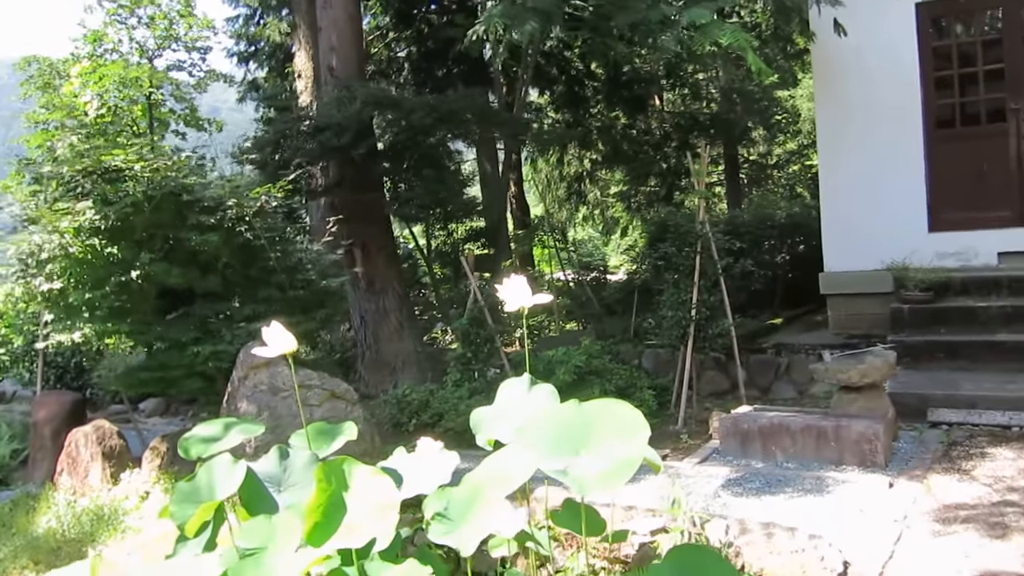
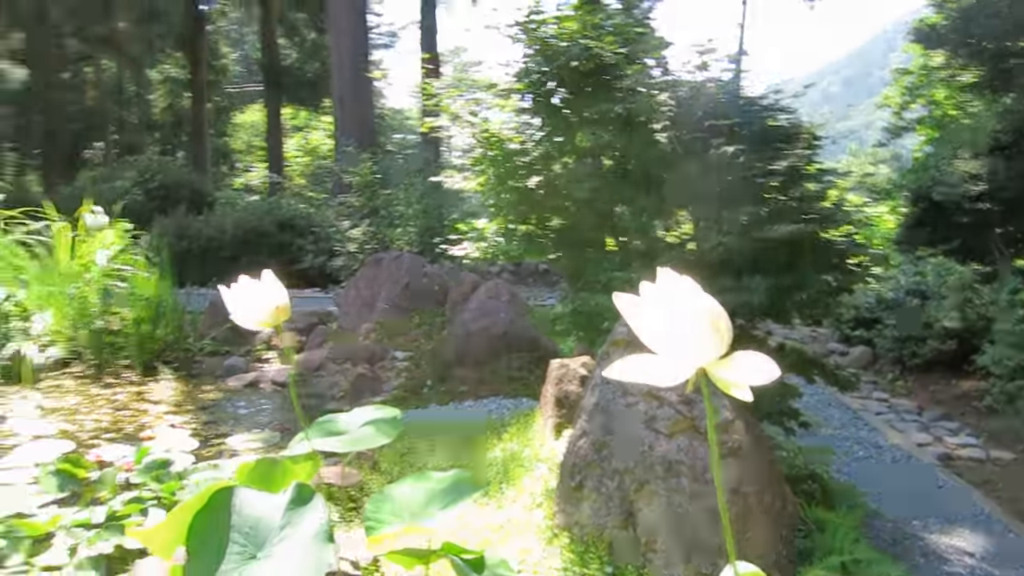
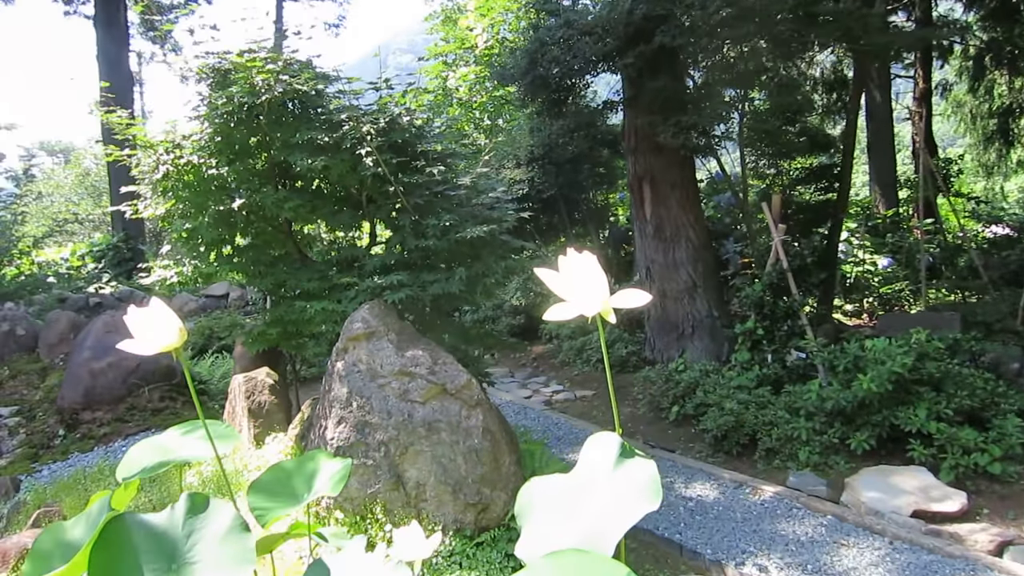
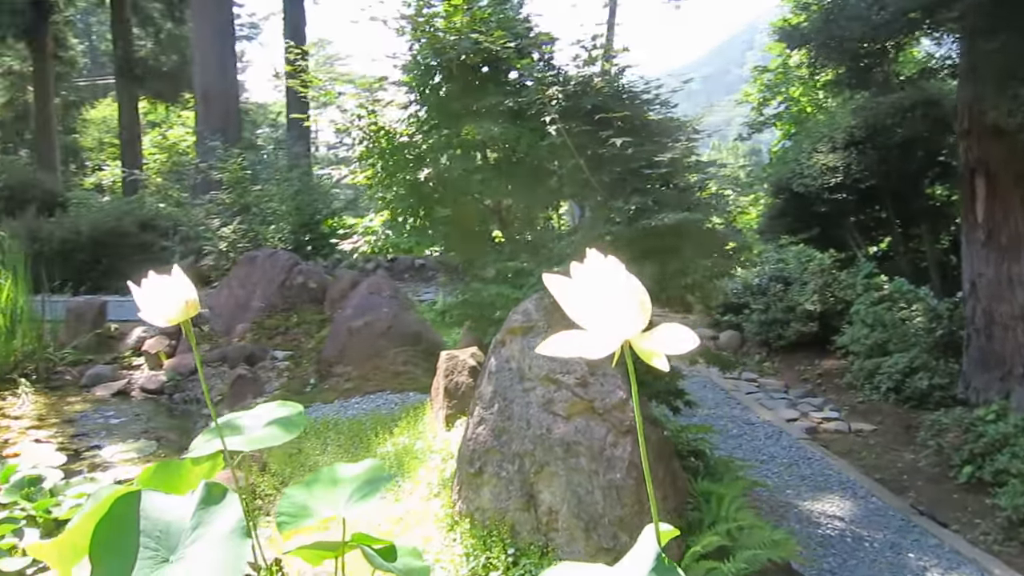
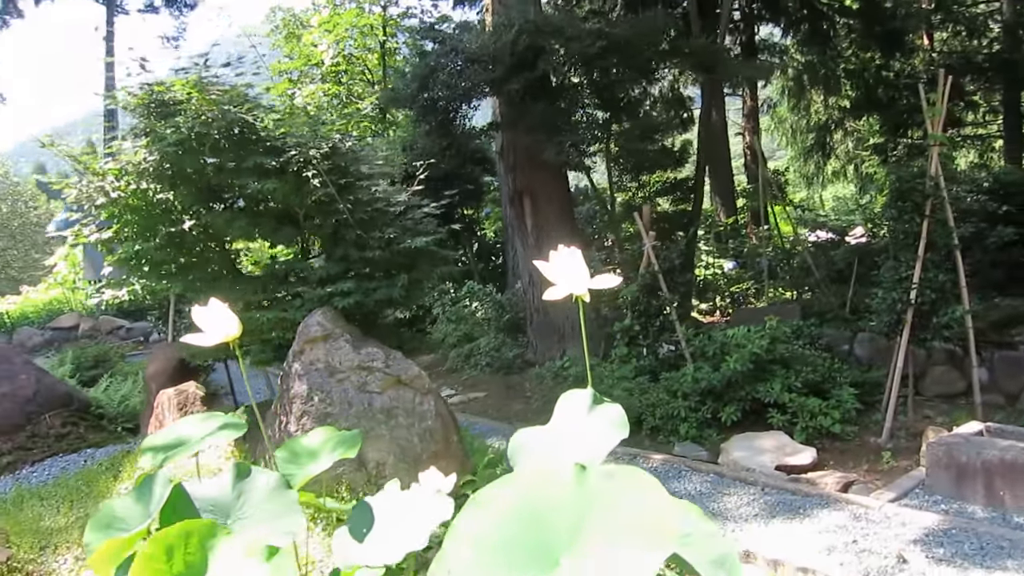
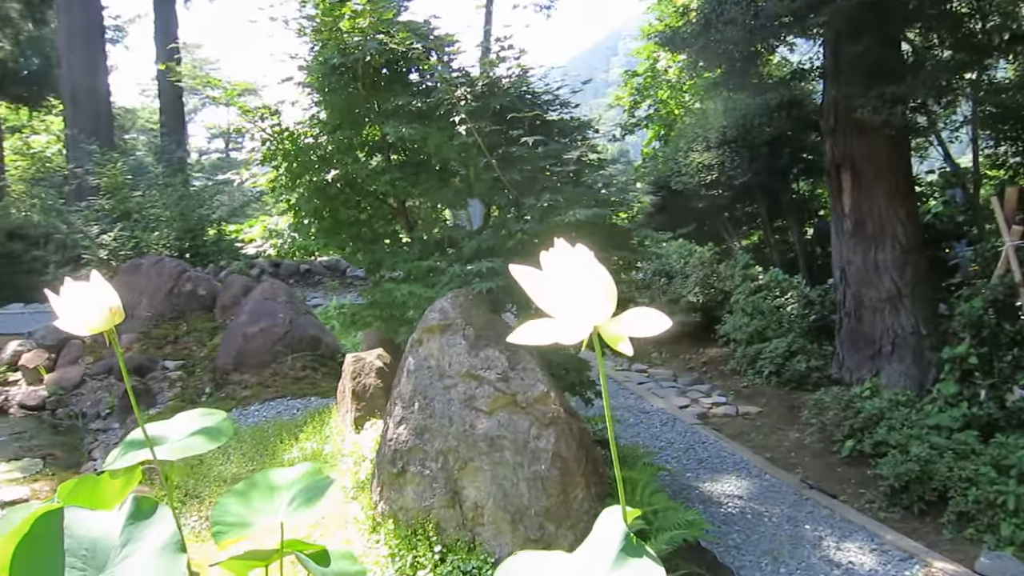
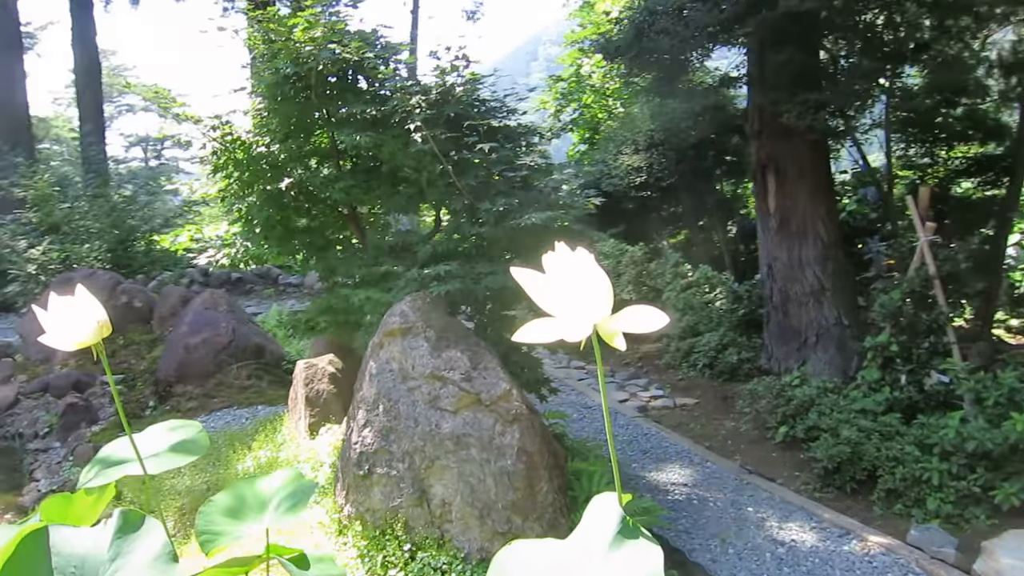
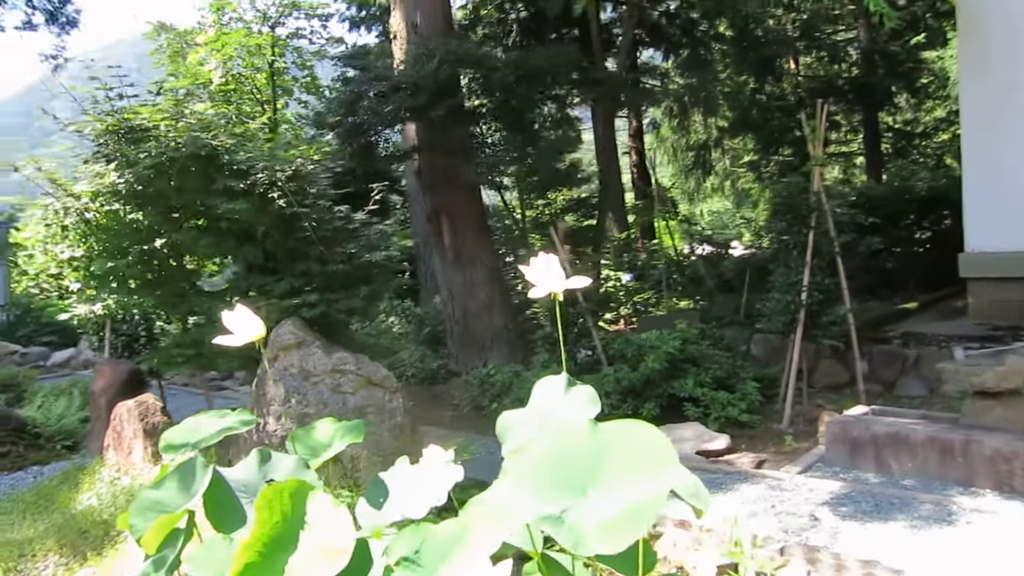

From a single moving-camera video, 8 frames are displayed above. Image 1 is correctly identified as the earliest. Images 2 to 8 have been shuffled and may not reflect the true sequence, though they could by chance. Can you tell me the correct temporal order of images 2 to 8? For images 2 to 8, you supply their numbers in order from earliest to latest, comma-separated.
8, 5, 3, 7, 6, 4, 2
